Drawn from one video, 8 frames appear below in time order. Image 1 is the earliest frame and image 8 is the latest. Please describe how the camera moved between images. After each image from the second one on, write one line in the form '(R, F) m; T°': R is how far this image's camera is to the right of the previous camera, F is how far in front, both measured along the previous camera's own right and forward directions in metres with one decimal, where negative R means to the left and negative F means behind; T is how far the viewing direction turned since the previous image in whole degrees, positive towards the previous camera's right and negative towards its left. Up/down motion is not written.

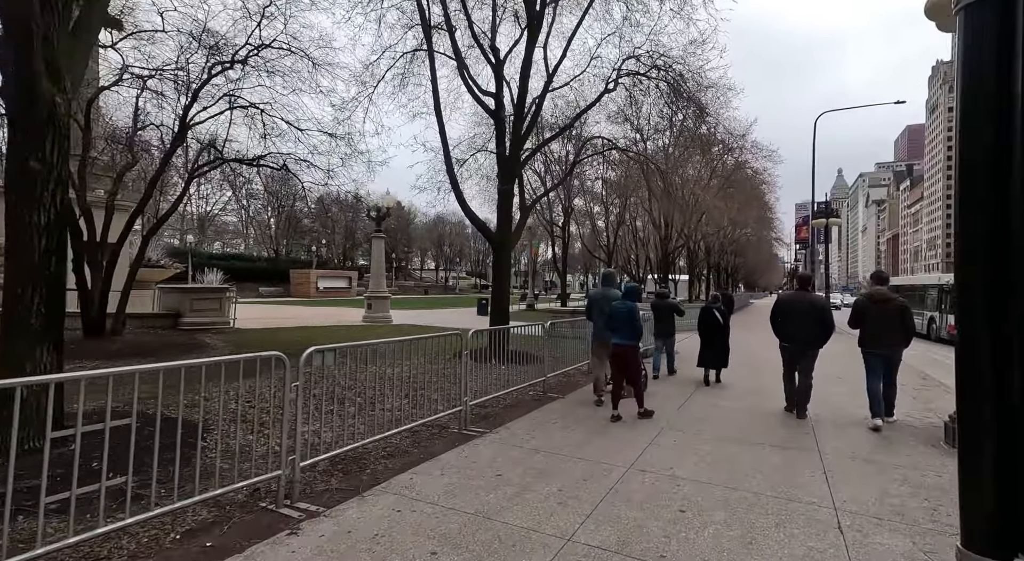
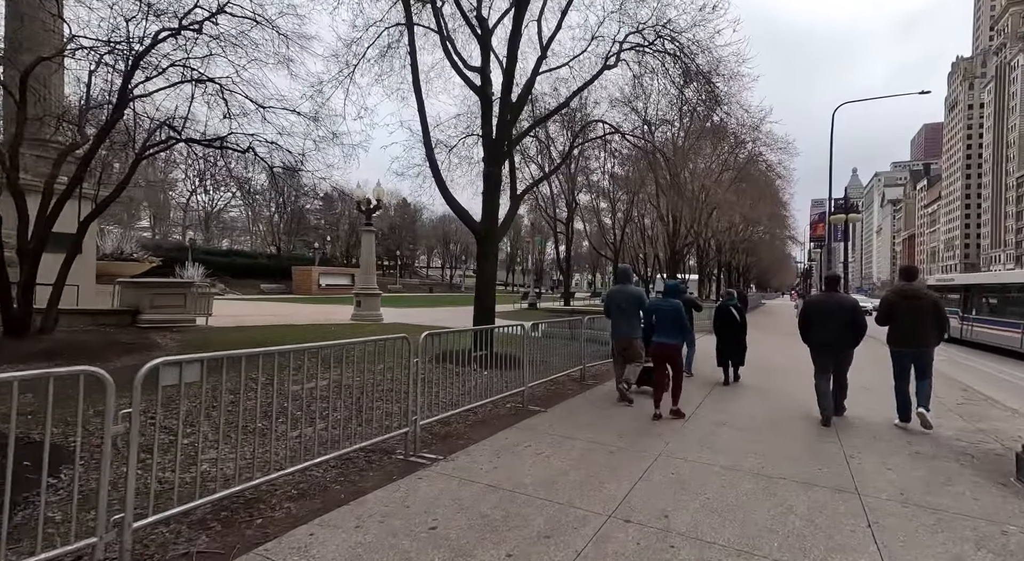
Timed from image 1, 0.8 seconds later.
(+0.4, +1.1) m; -1°
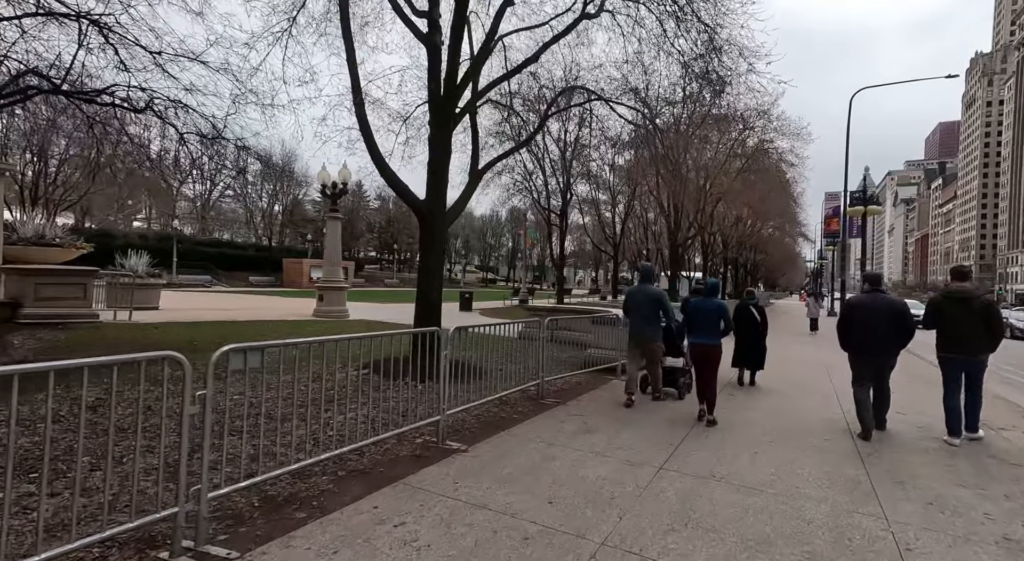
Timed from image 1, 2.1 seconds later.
(+0.7, +1.8) m; -1°
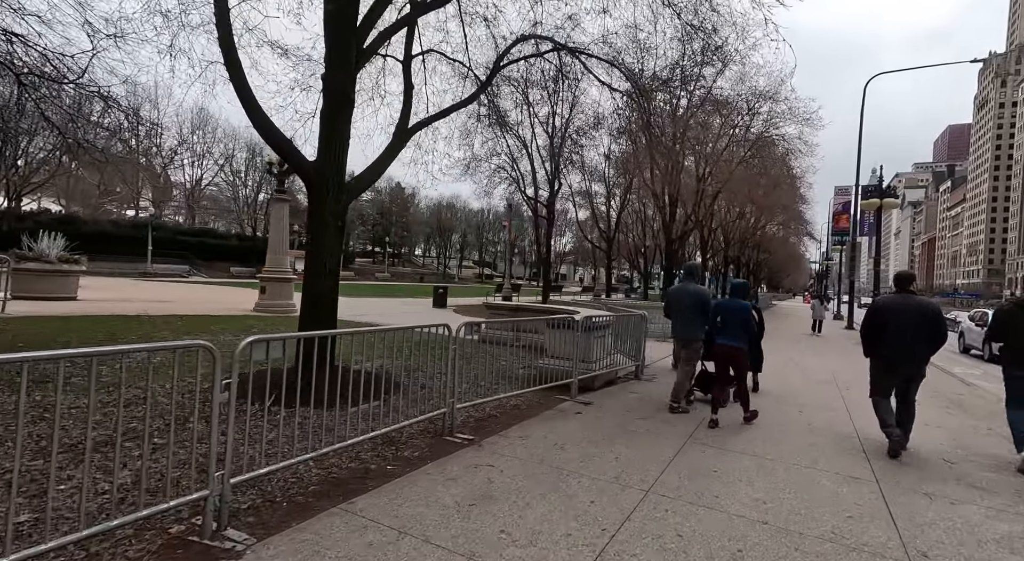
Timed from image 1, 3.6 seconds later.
(+0.9, +2.0) m; 0°
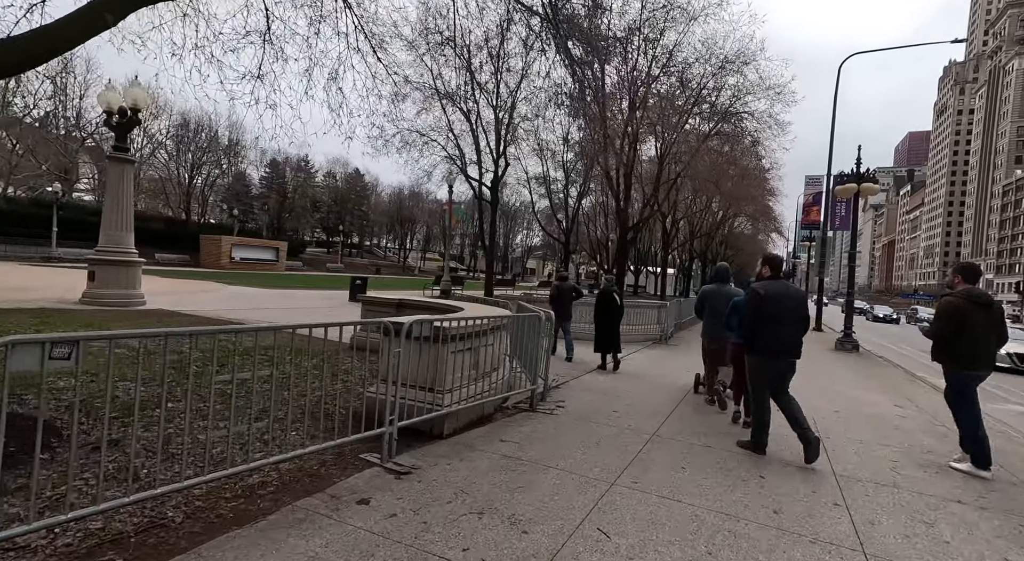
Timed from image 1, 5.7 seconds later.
(+1.4, +2.9) m; +3°
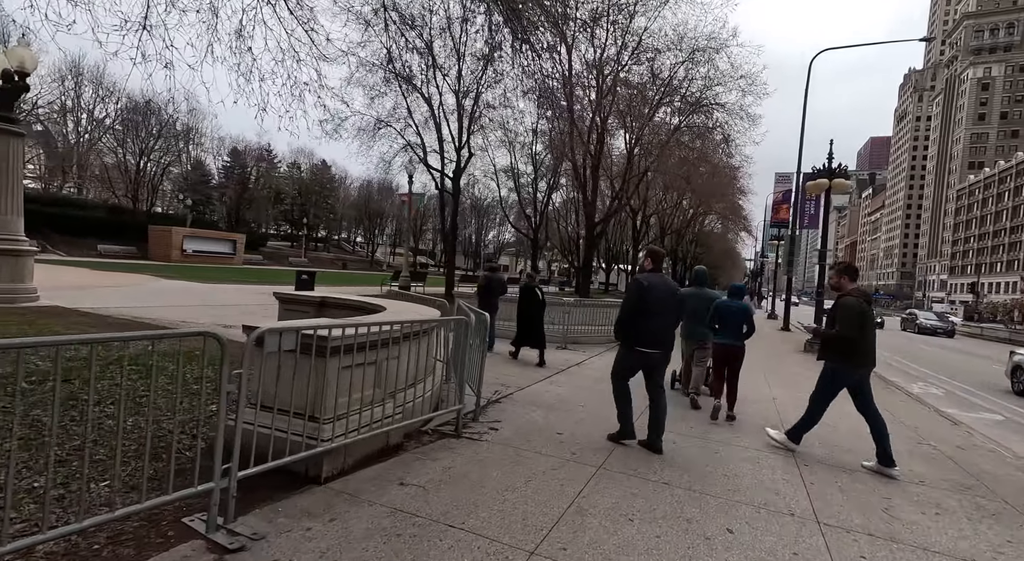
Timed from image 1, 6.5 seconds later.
(+0.4, +1.1) m; +3°
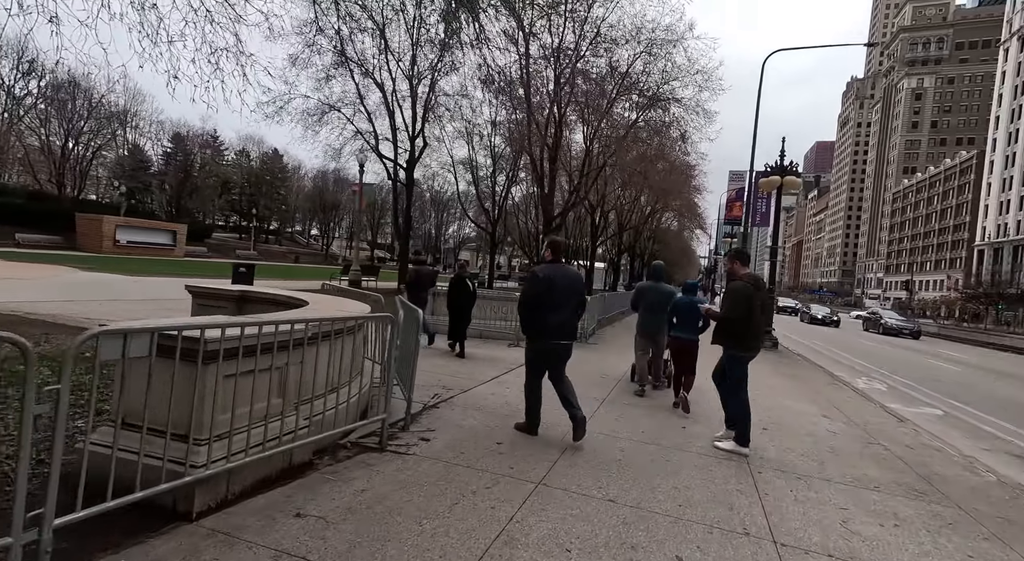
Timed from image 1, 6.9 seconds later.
(+0.2, +0.6) m; +4°
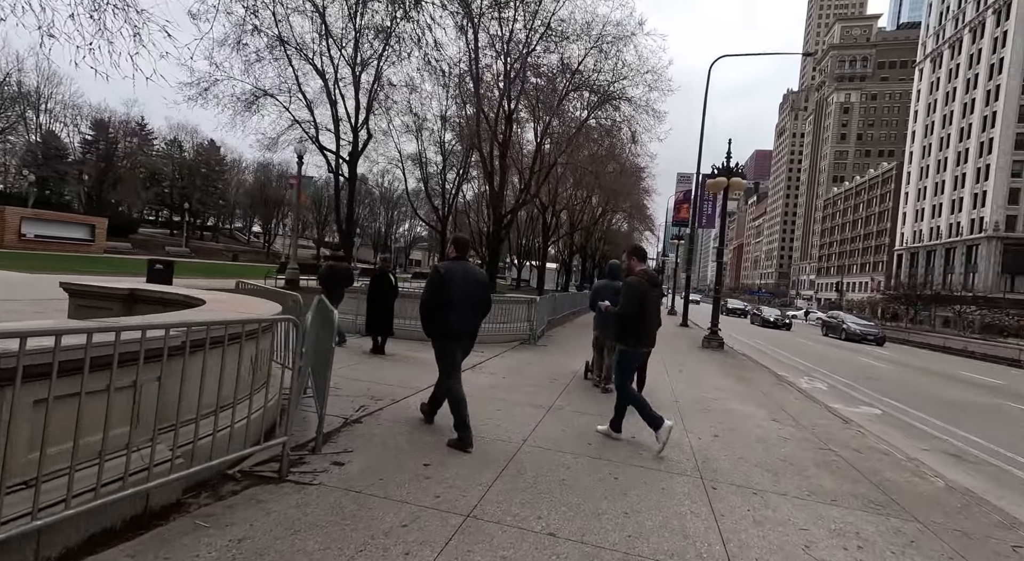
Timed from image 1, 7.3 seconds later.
(+0.2, +0.7) m; +5°
